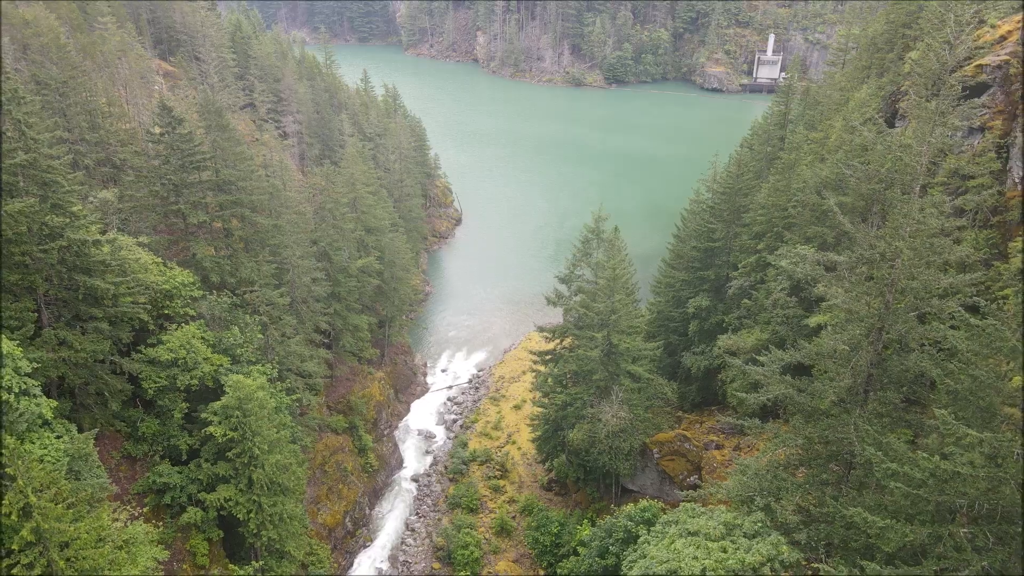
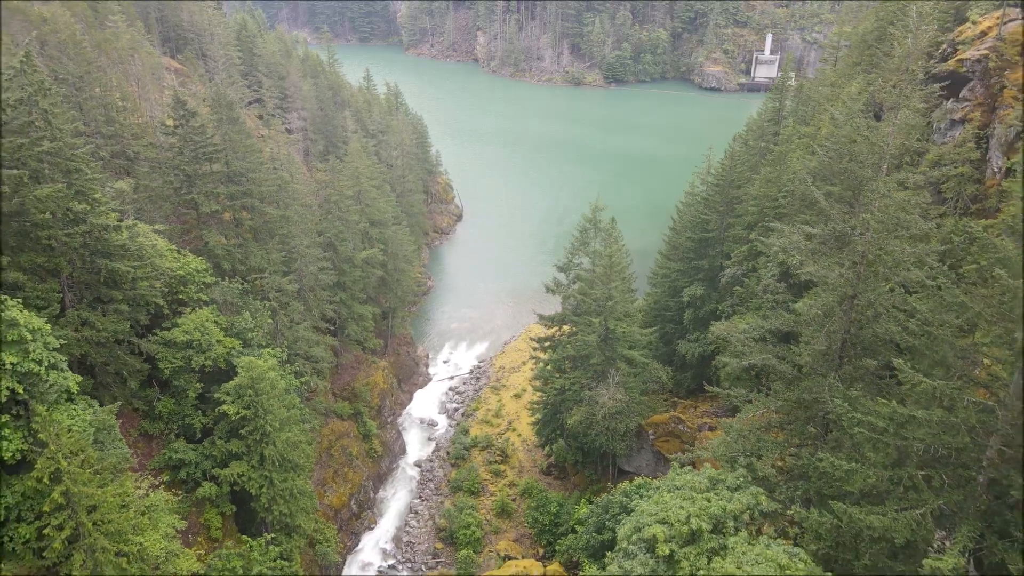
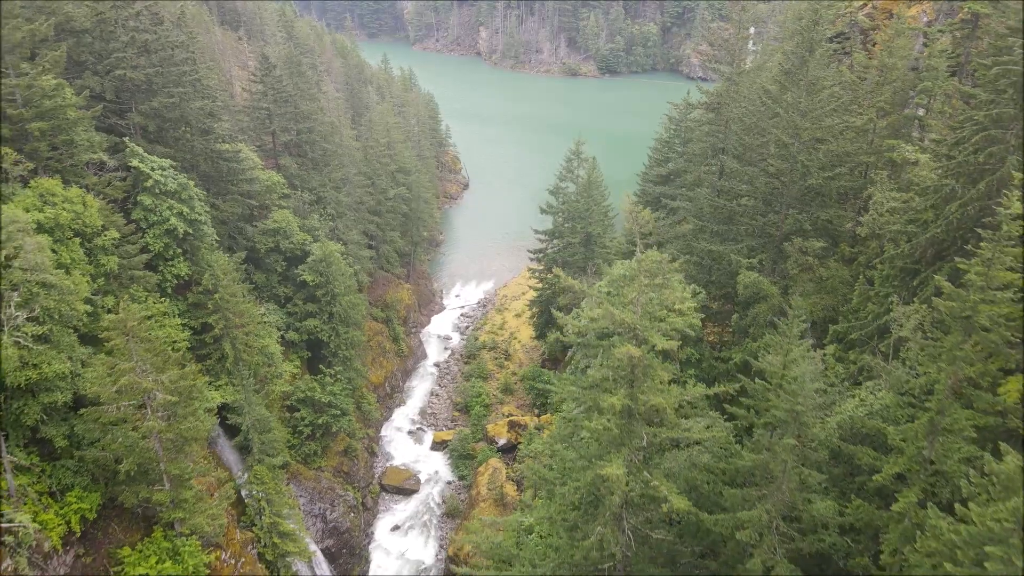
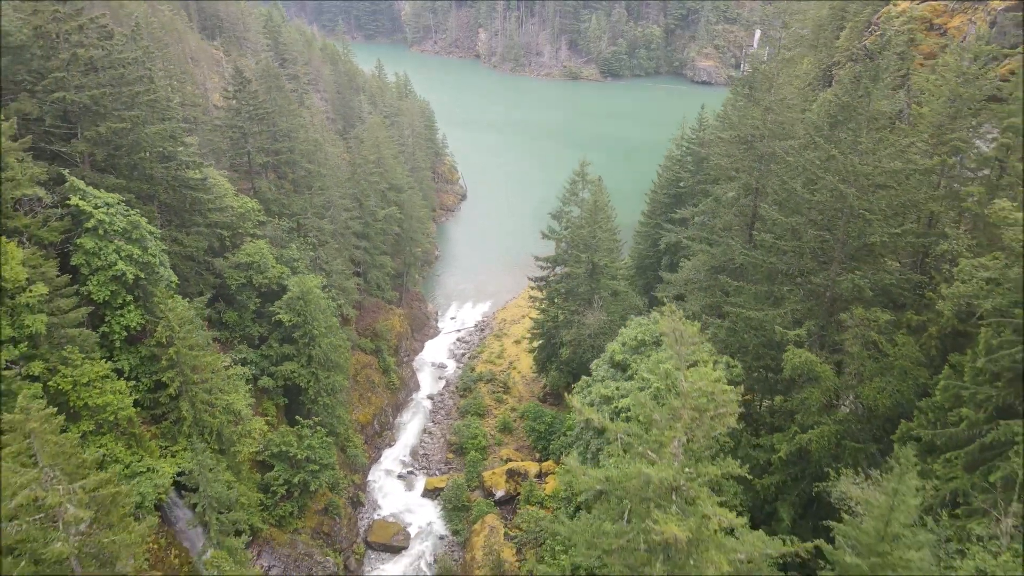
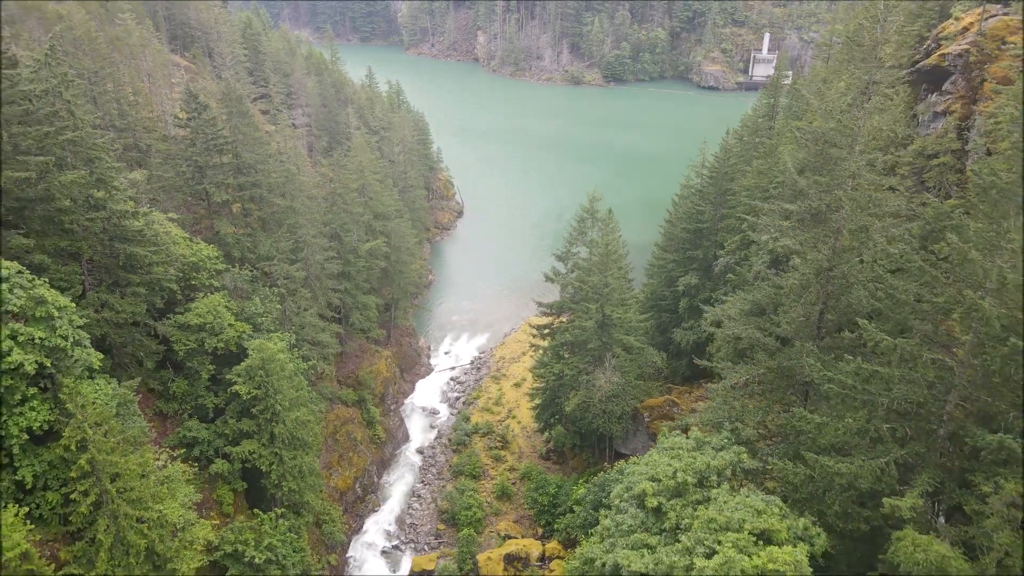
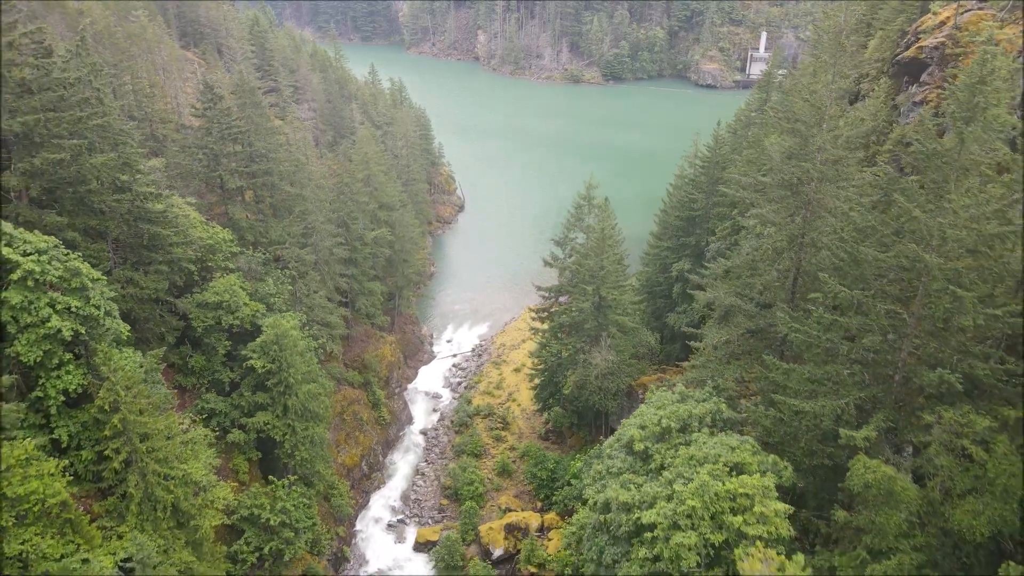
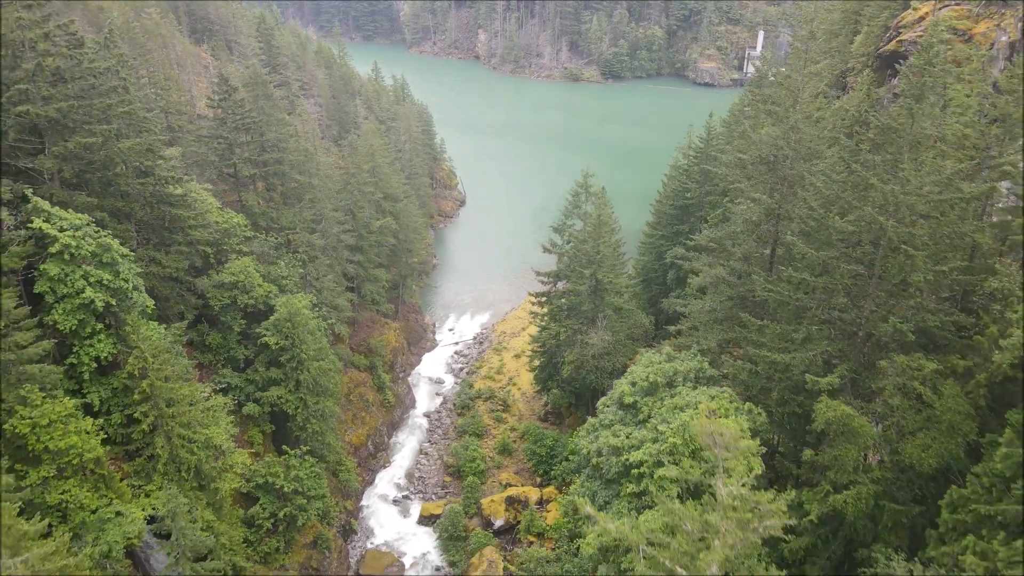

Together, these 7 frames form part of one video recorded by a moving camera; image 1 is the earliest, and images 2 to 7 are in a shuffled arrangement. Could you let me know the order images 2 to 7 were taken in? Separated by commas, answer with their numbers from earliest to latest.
2, 5, 6, 7, 4, 3
